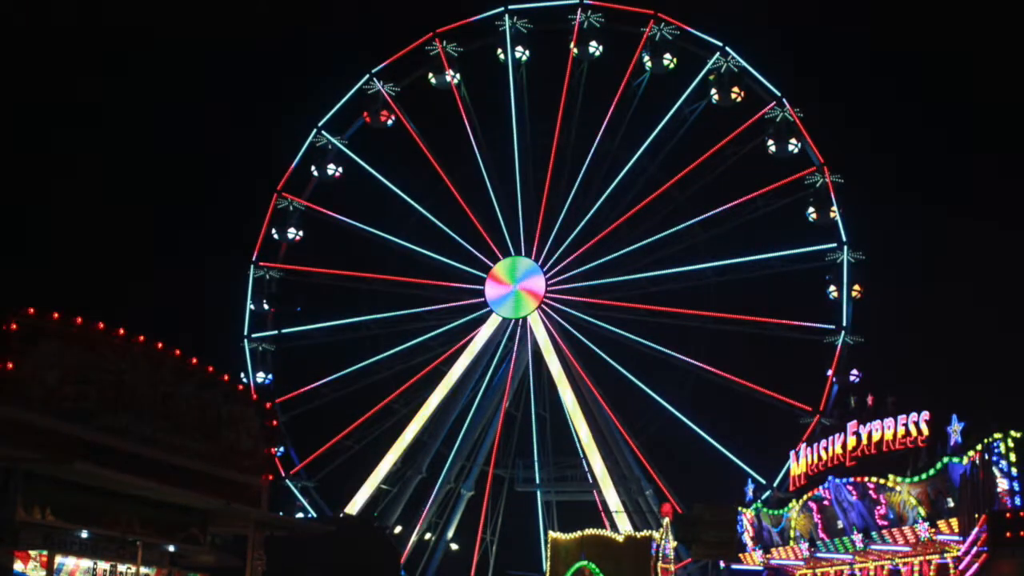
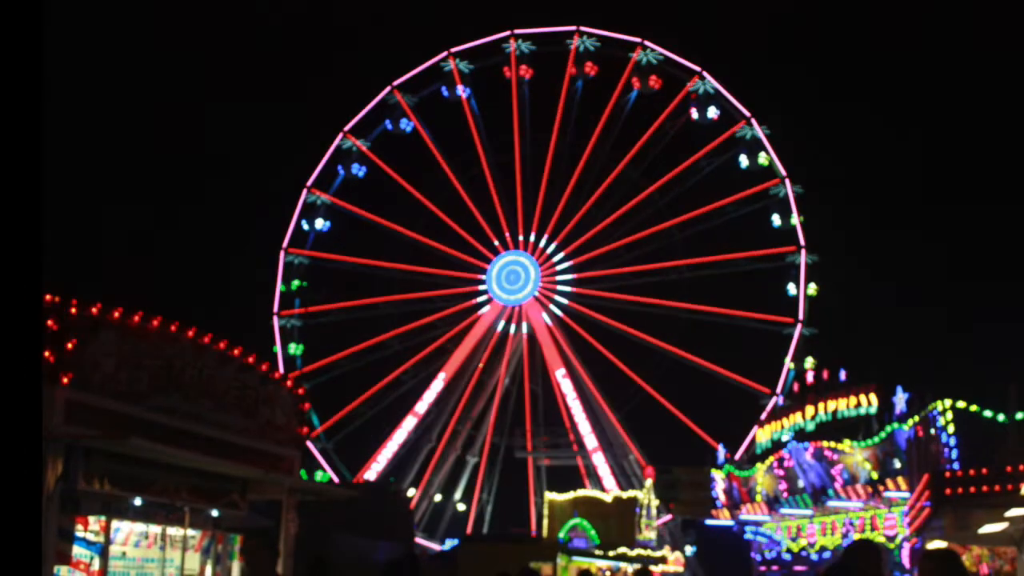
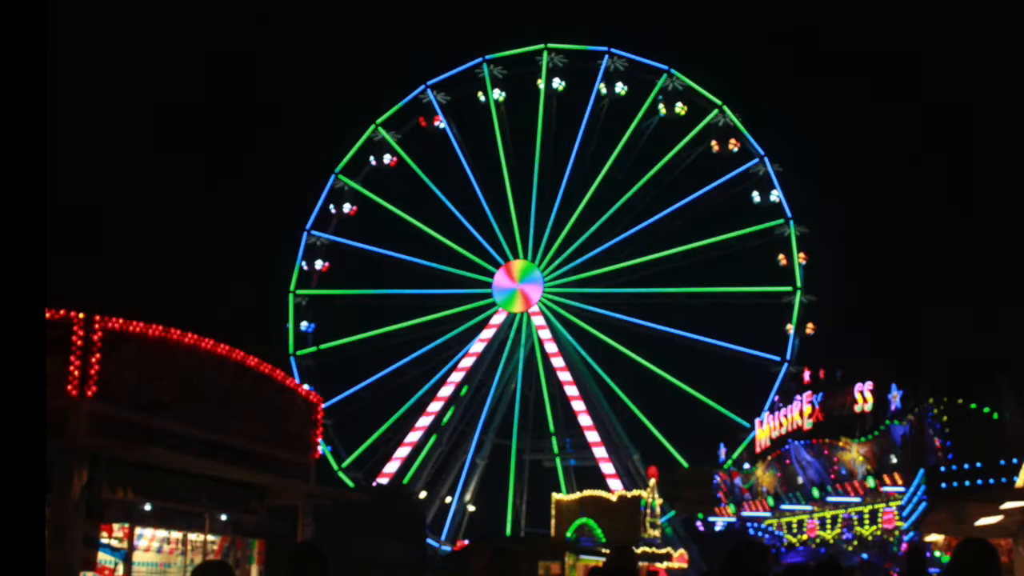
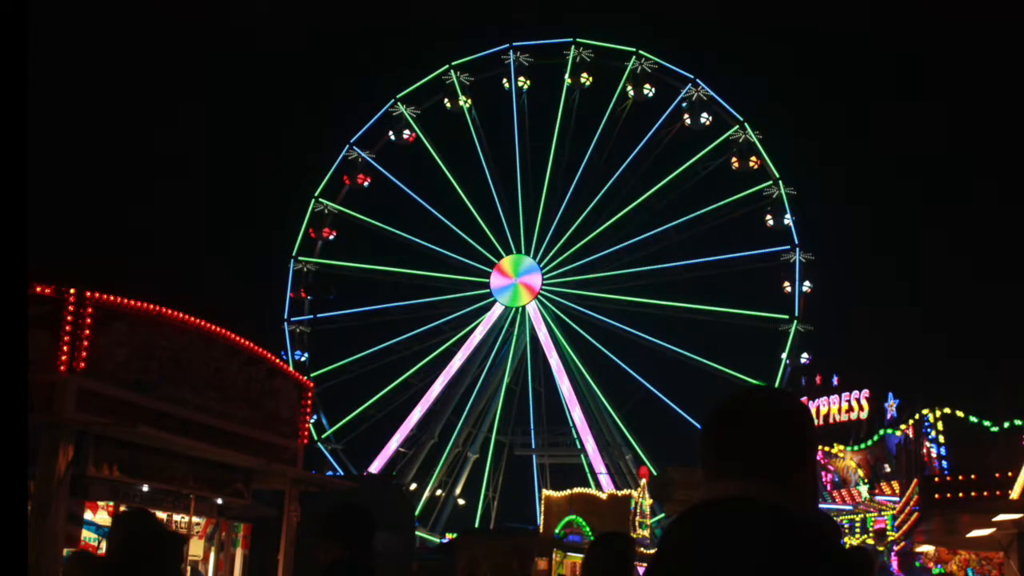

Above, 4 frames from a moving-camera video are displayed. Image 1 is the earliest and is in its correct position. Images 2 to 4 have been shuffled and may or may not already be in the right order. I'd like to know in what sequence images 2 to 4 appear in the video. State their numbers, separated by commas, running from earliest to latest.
4, 3, 2
